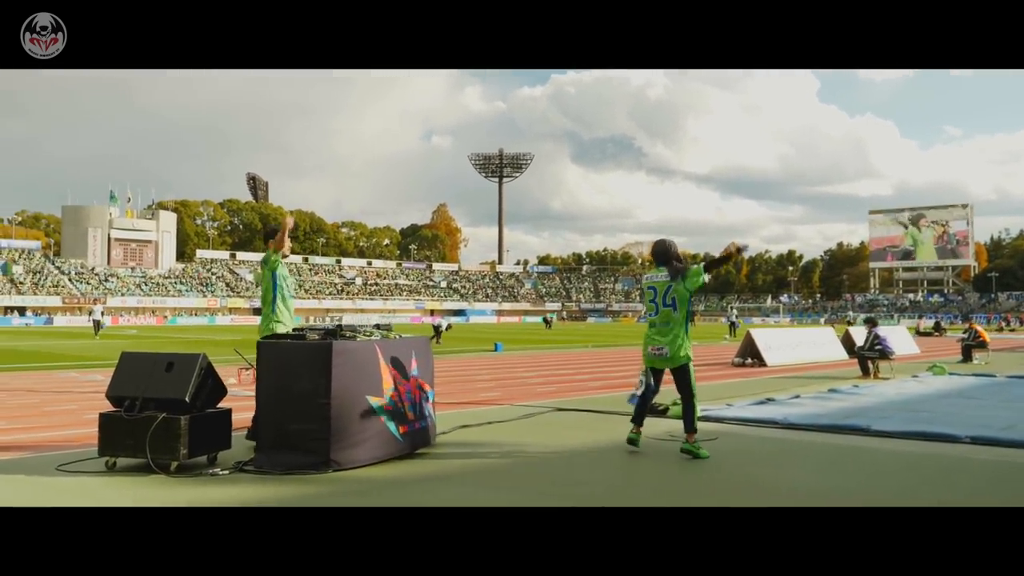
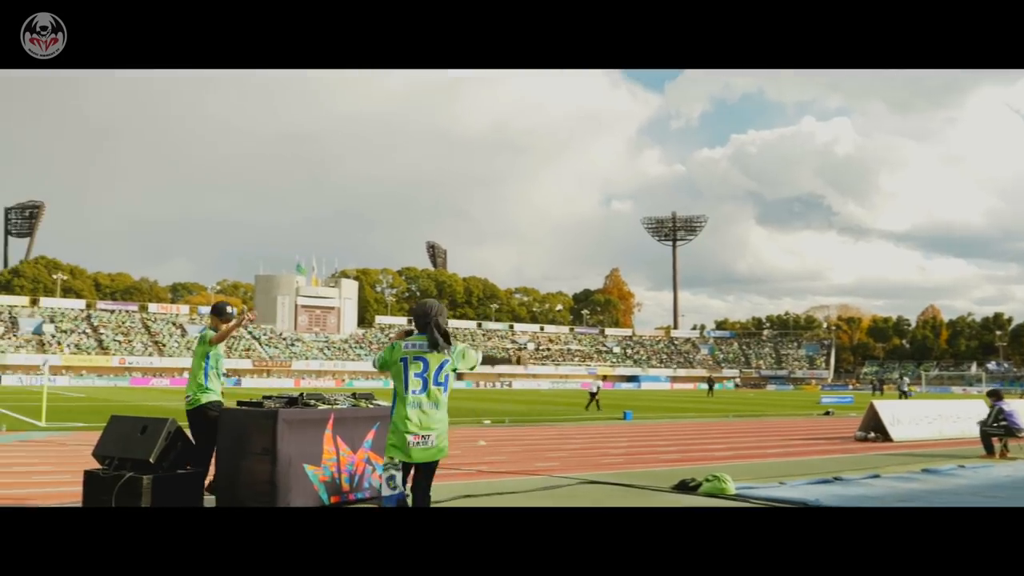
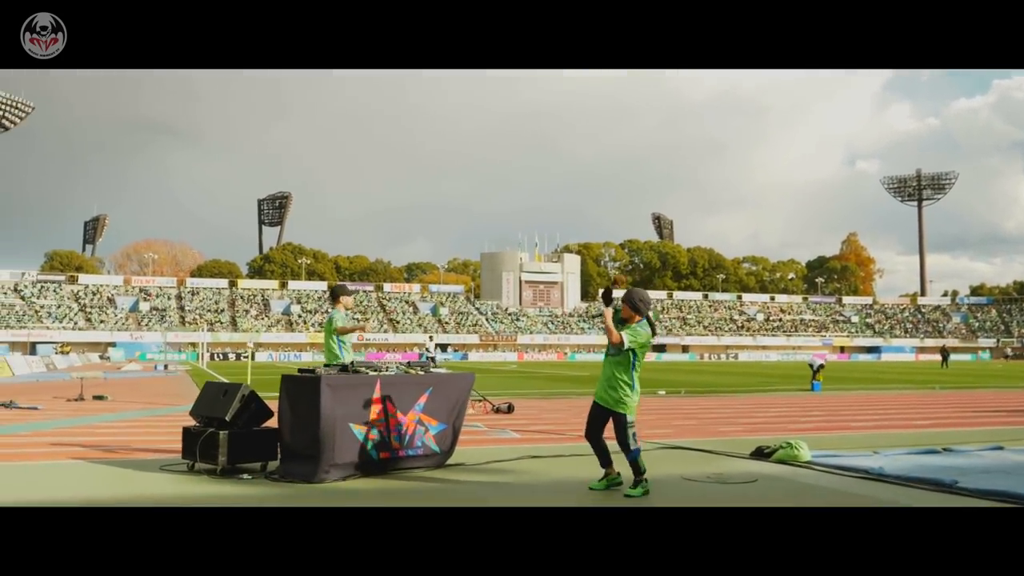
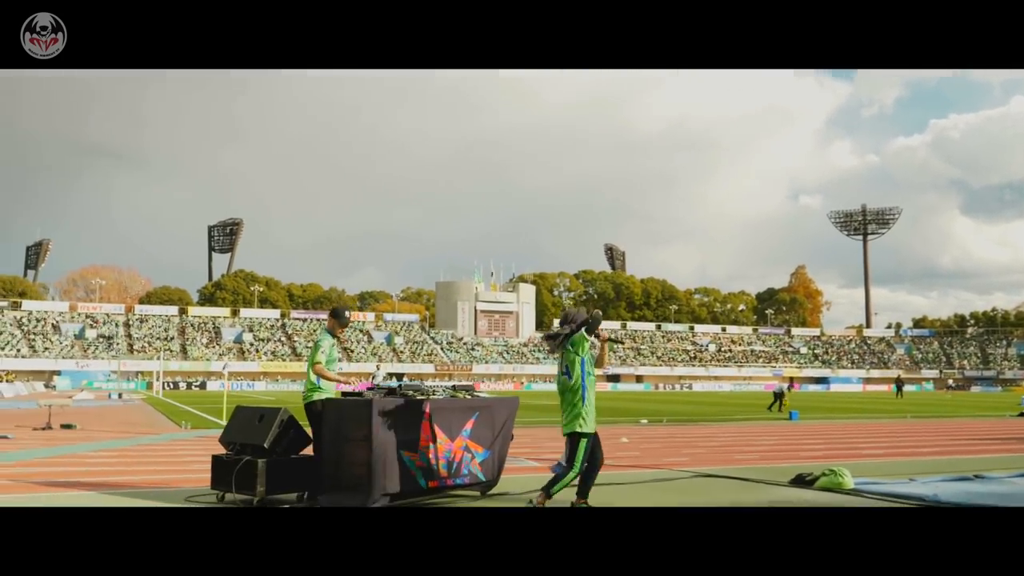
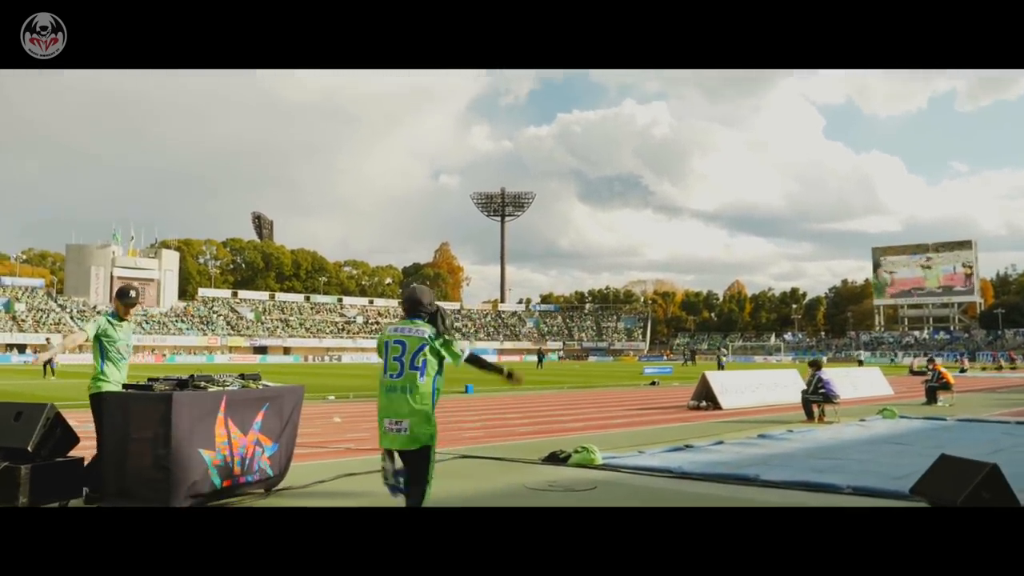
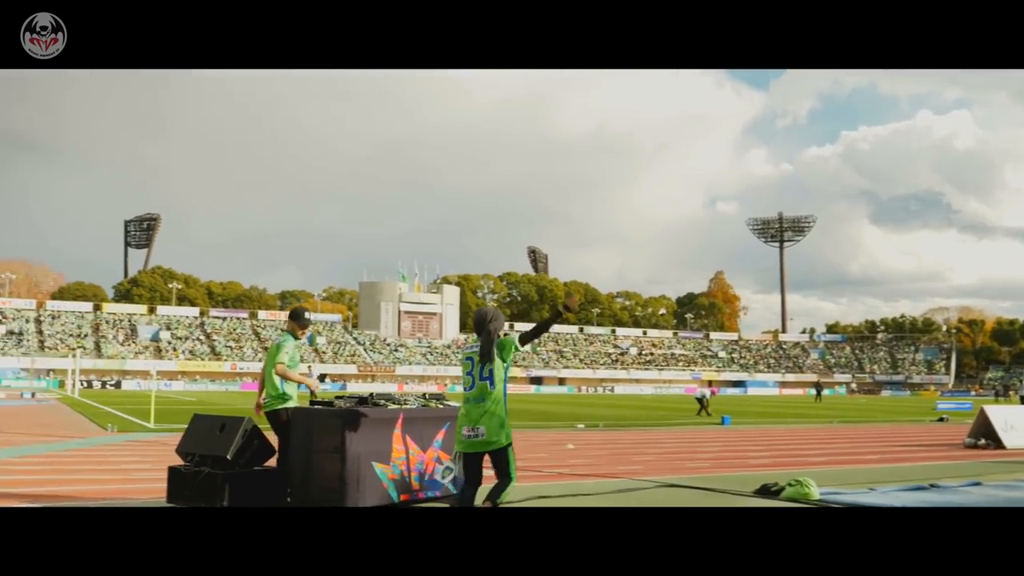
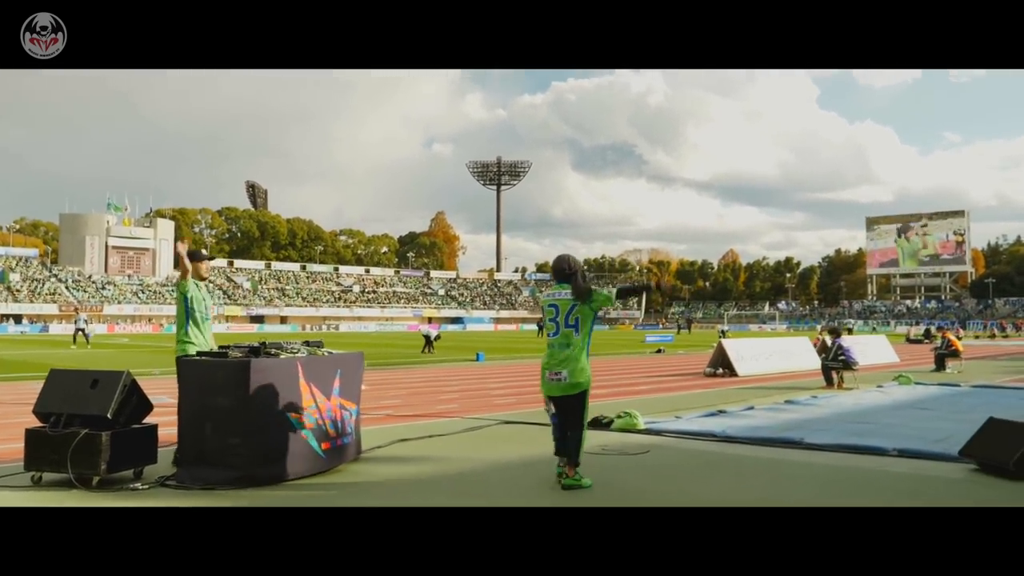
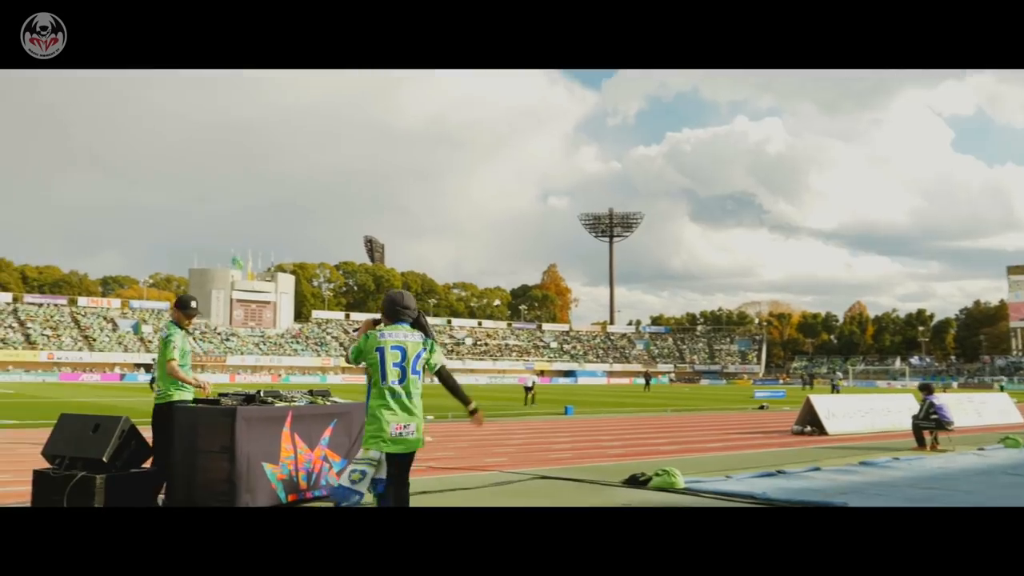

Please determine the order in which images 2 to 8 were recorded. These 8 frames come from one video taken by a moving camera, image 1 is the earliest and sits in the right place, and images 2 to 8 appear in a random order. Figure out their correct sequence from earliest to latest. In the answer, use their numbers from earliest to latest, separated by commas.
7, 5, 8, 2, 6, 4, 3
